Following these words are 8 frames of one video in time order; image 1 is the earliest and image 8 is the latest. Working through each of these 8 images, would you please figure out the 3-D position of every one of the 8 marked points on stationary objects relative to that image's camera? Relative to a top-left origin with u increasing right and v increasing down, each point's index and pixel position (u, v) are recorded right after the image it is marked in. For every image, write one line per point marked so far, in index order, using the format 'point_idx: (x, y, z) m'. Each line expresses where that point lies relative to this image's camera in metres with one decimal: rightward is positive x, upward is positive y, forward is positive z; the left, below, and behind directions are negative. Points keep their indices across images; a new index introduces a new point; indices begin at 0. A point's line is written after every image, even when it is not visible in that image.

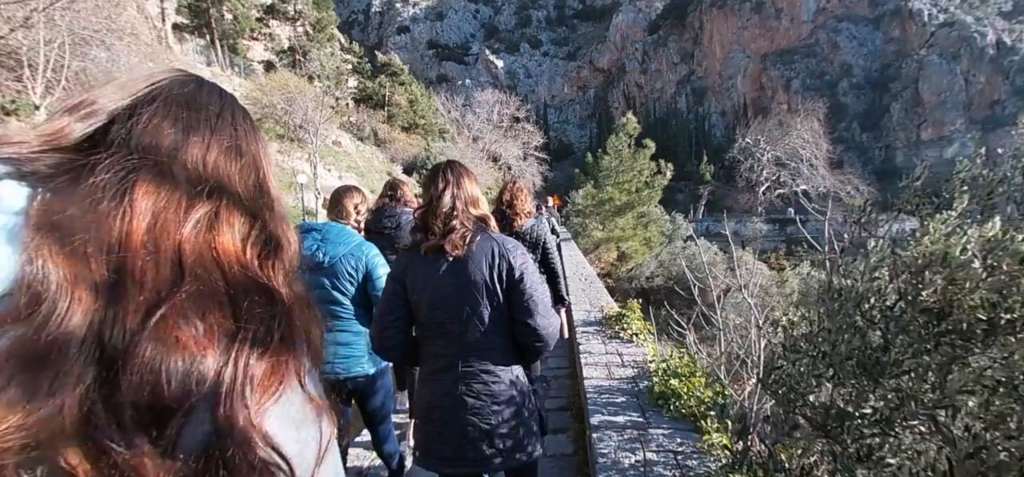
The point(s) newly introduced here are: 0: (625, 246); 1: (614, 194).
0: (+3.2, -0.2, +12.0) m
1: (+2.8, +1.3, +11.7) m
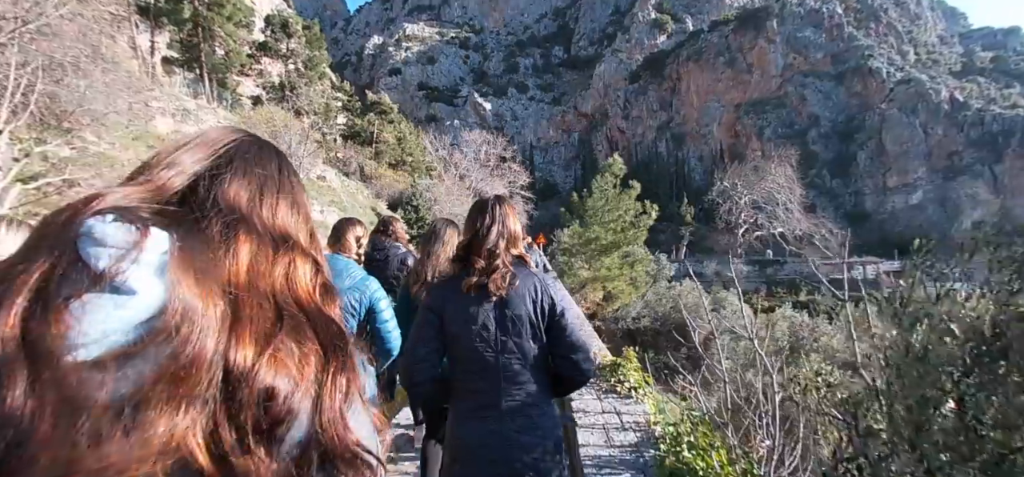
0: (+2.7, -1.2, +12.0) m
1: (+2.5, +0.2, +11.9) m
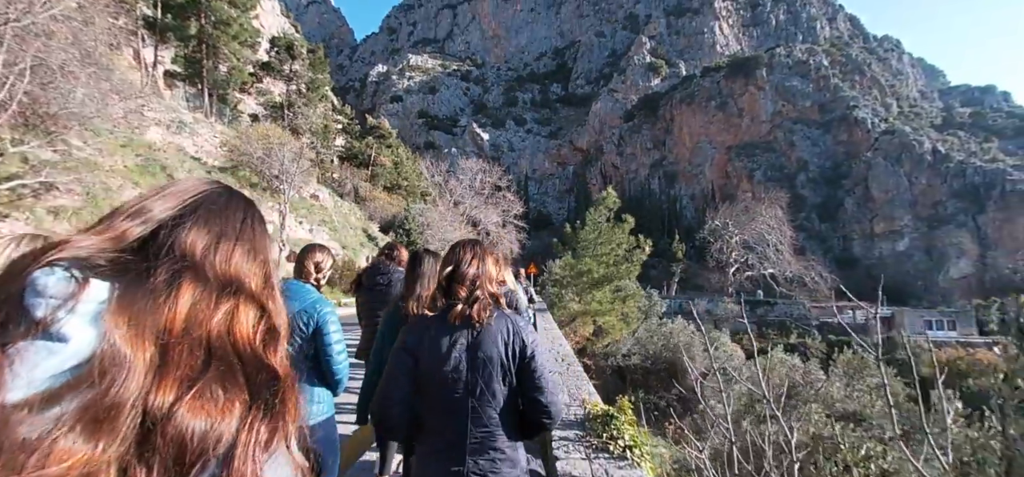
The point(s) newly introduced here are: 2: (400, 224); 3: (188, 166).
0: (+2.4, -2.1, +11.9) m
1: (+2.2, -0.7, +11.9) m
2: (-3.7, +0.5, +15.6) m
3: (-8.9, +2.0, +12.6) m
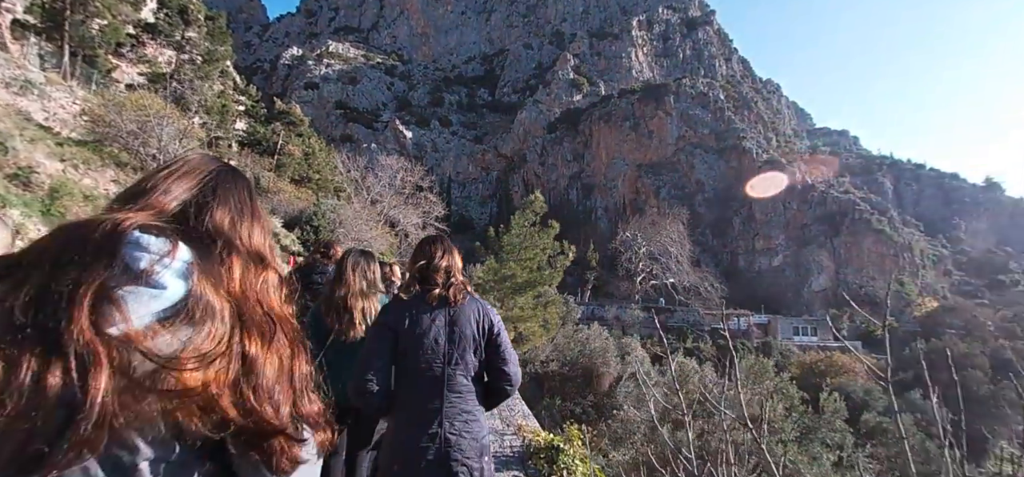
0: (+0.3, -2.3, +12.1) m
1: (+0.1, -0.8, +12.1) m
2: (-6.4, +0.6, +14.5) m
3: (-10.8, +2.3, +10.5) m
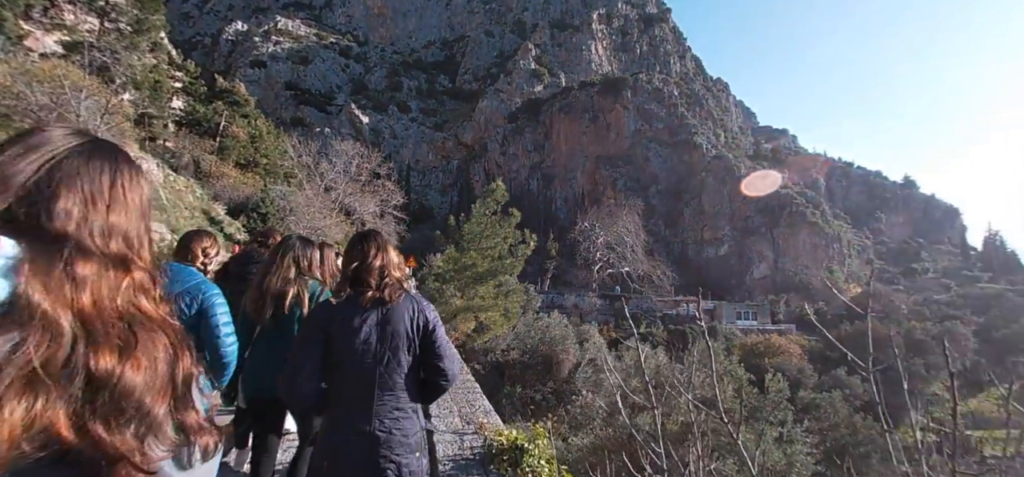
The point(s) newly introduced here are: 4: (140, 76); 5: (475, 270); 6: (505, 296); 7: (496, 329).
0: (-0.8, -2.0, +12.1) m
1: (-0.9, -0.6, +12.0) m
2: (-7.7, +0.9, +13.7) m
3: (-11.6, +2.6, +9.2) m
4: (-12.8, +5.4, +15.7) m
5: (-1.0, -0.8, +12.0) m
6: (-0.3, -1.6, +13.0) m
7: (-0.6, -2.5, +12.7) m
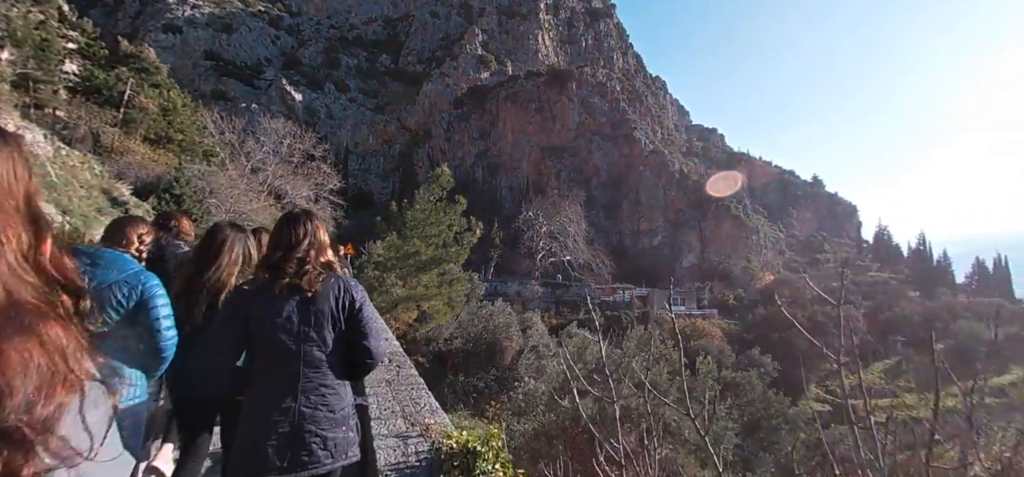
0: (-2.3, -1.7, +11.9) m
1: (-2.4, -0.2, +11.8) m
2: (-9.4, +1.3, +12.3) m
3: (-12.5, +2.9, +7.2) m
4: (-14.6, +5.9, +13.5) m
5: (-2.5, -0.5, +11.8) m
6: (-1.9, -1.3, +12.9) m
7: (-2.2, -2.1, +12.5) m
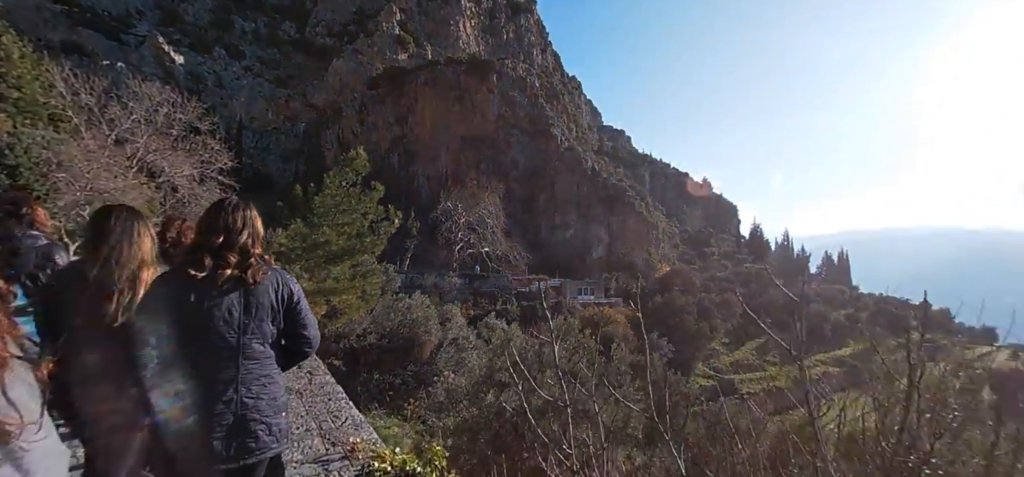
0: (-4.4, -1.5, +11.0) m
1: (-4.5, 0.0, +10.8) m
2: (-11.3, +1.7, +9.8) m
3: (-13.2, +3.3, +4.1) m
4: (-16.6, +6.4, +9.7) m
5: (-4.5, -0.2, +10.8) m
6: (-4.2, -1.0, +12.0) m
7: (-4.4, -1.9, +11.7) m
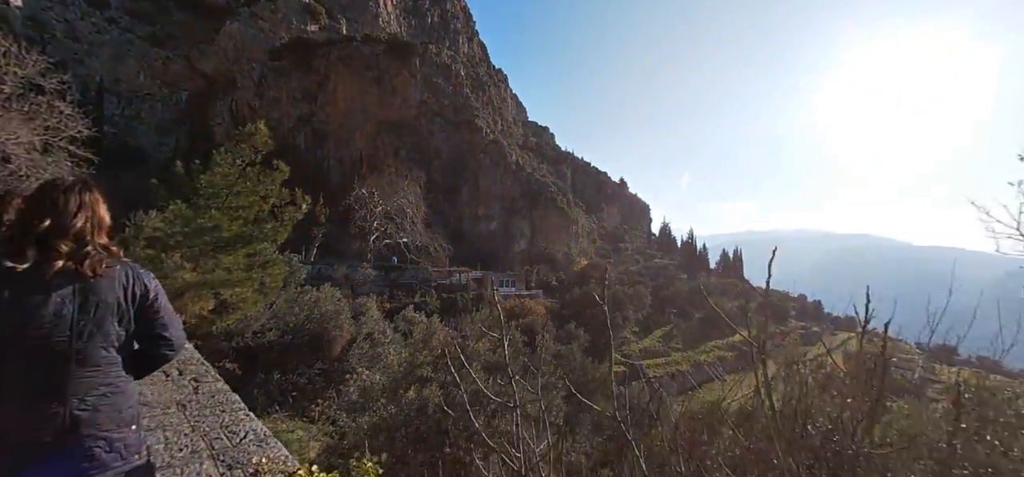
0: (-6.2, -1.2, +9.8) m
1: (-6.2, +0.3, +9.6) m
2: (-12.8, +2.1, +7.4) m
3: (-13.6, +3.6, +1.5) m
4: (-17.9, +6.8, +6.4) m
5: (-6.3, 0.0, +9.6) m
6: (-6.2, -0.7, +10.9) m
7: (-6.3, -1.6, +10.5) m
